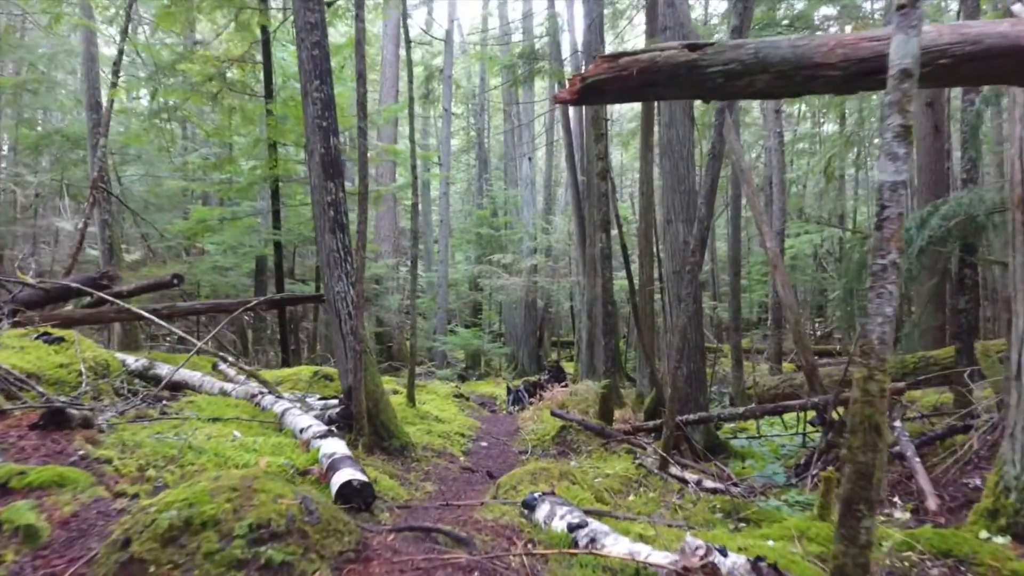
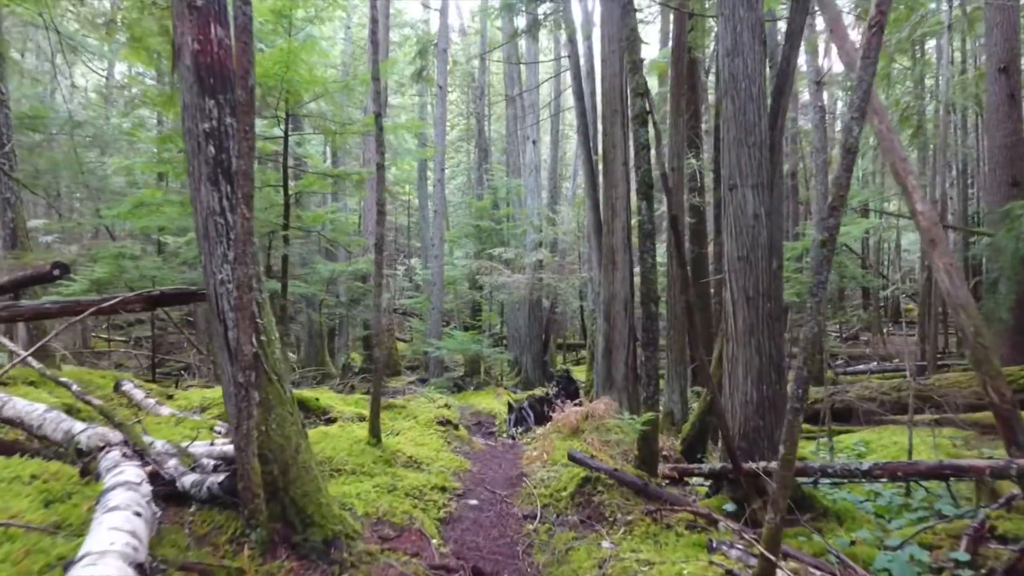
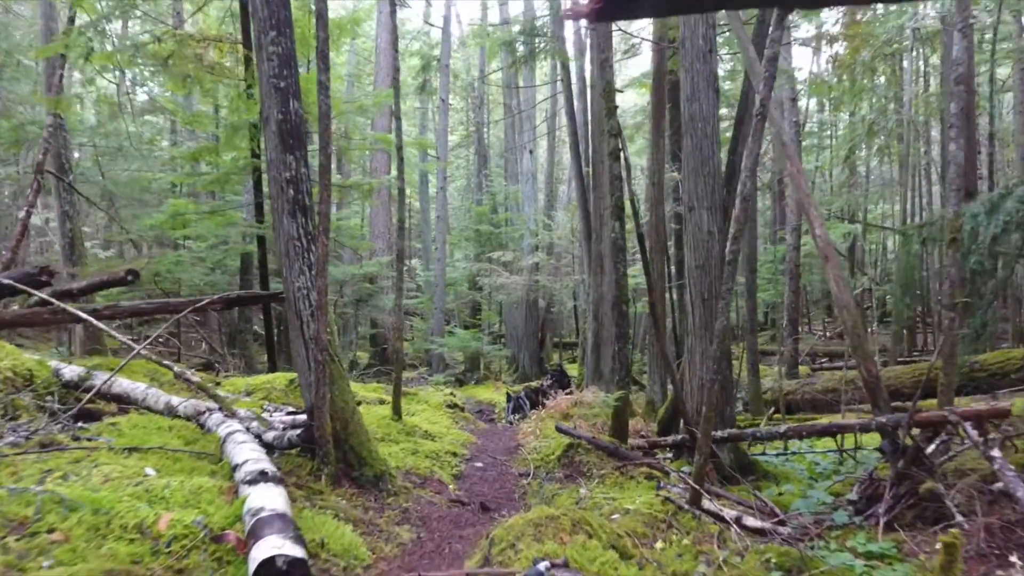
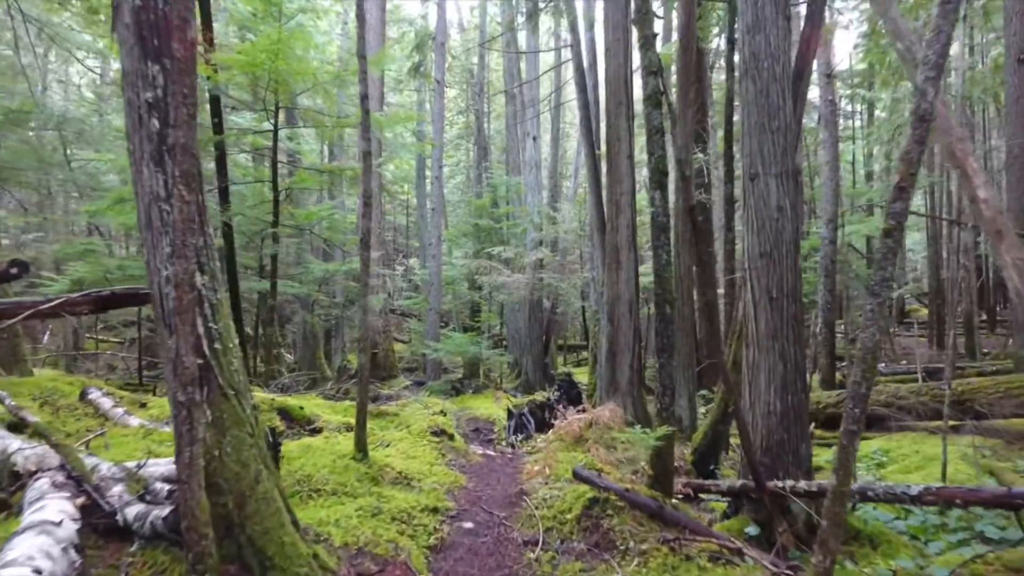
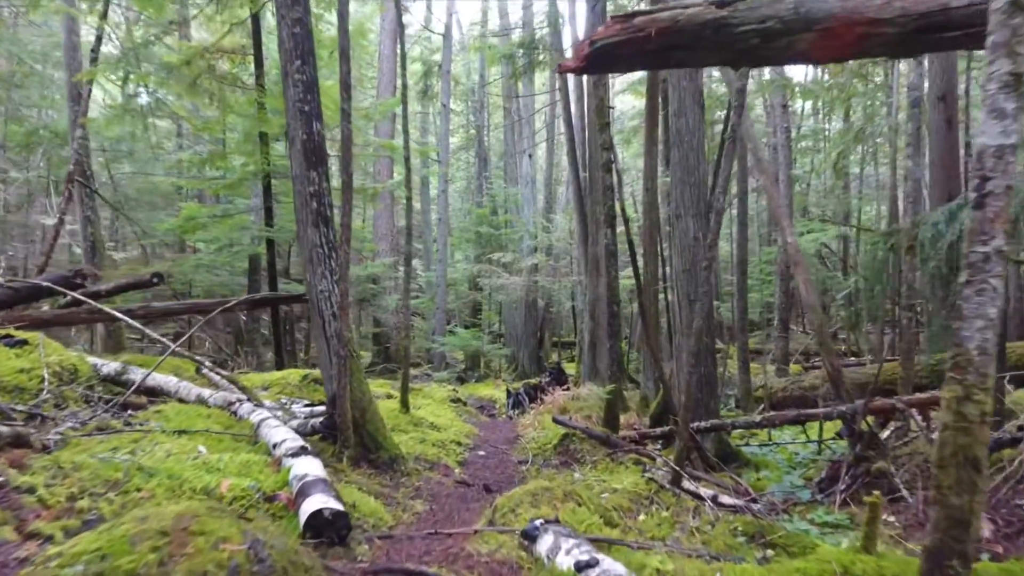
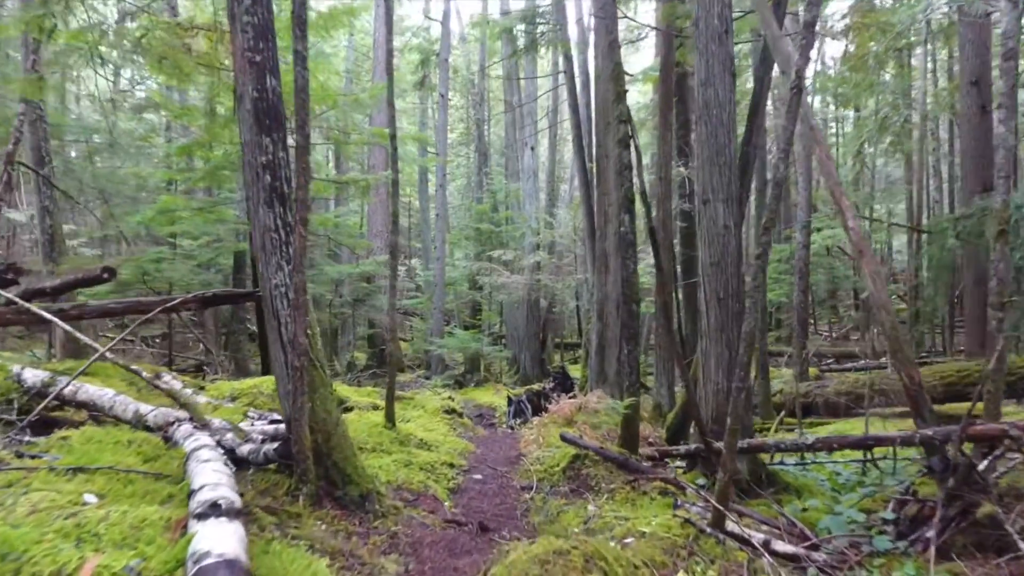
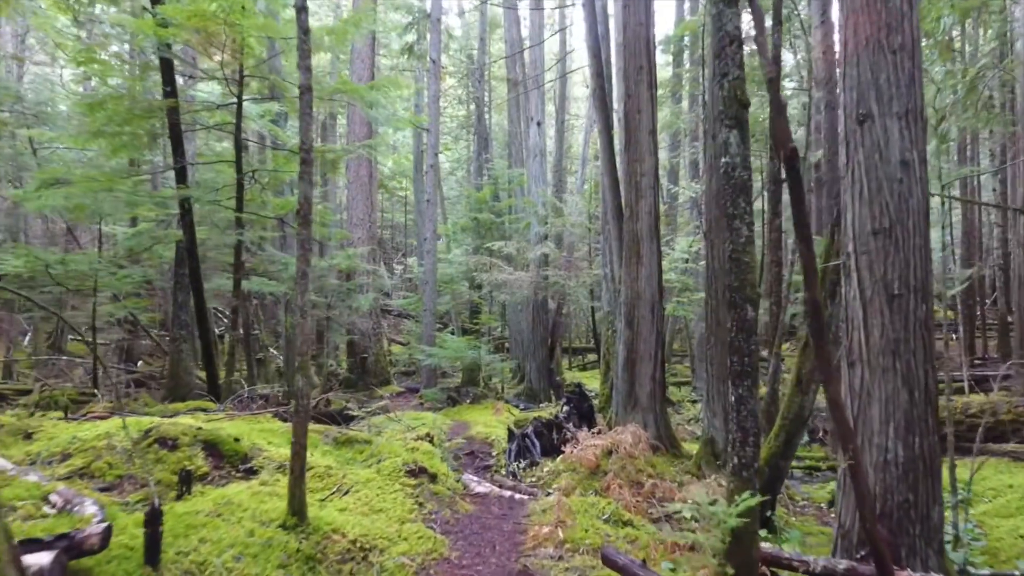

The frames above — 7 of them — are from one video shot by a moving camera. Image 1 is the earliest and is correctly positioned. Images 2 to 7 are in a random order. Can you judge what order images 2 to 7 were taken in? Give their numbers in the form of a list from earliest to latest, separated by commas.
5, 3, 6, 2, 4, 7
